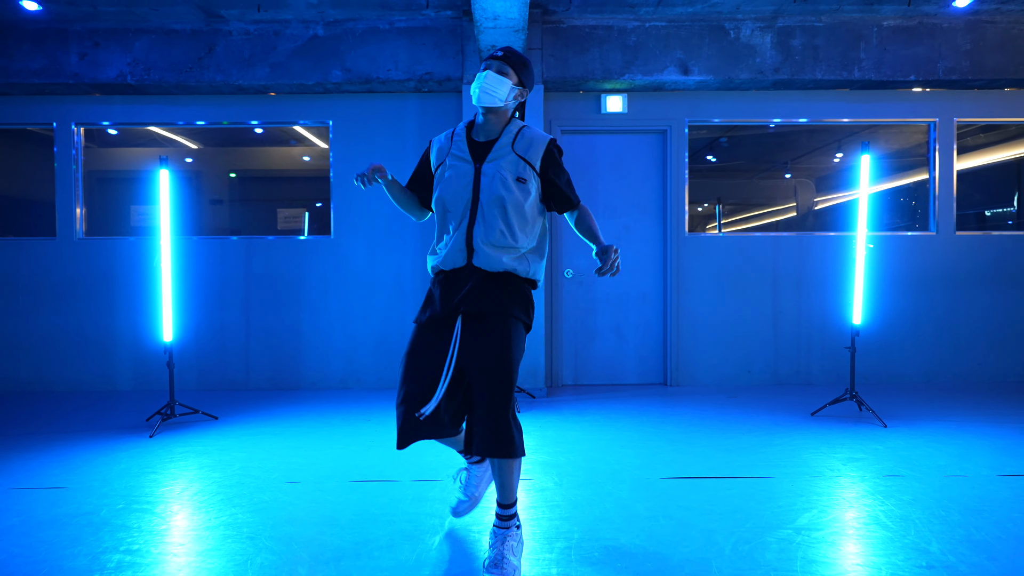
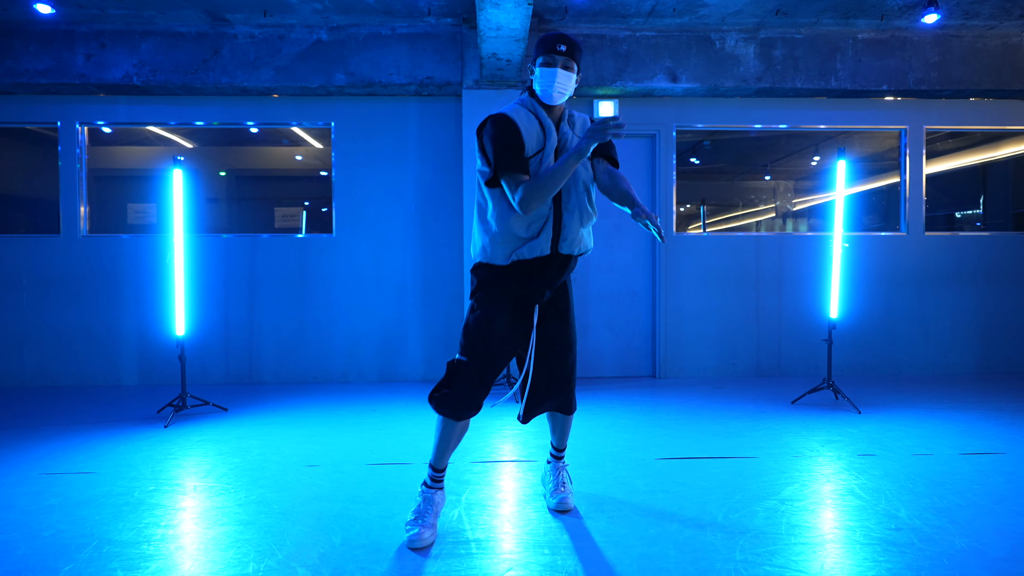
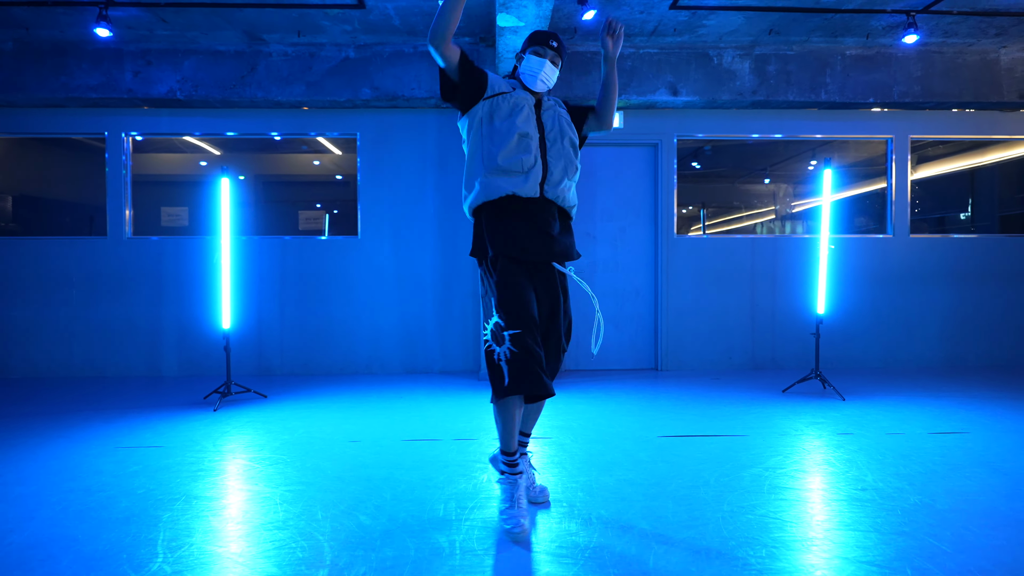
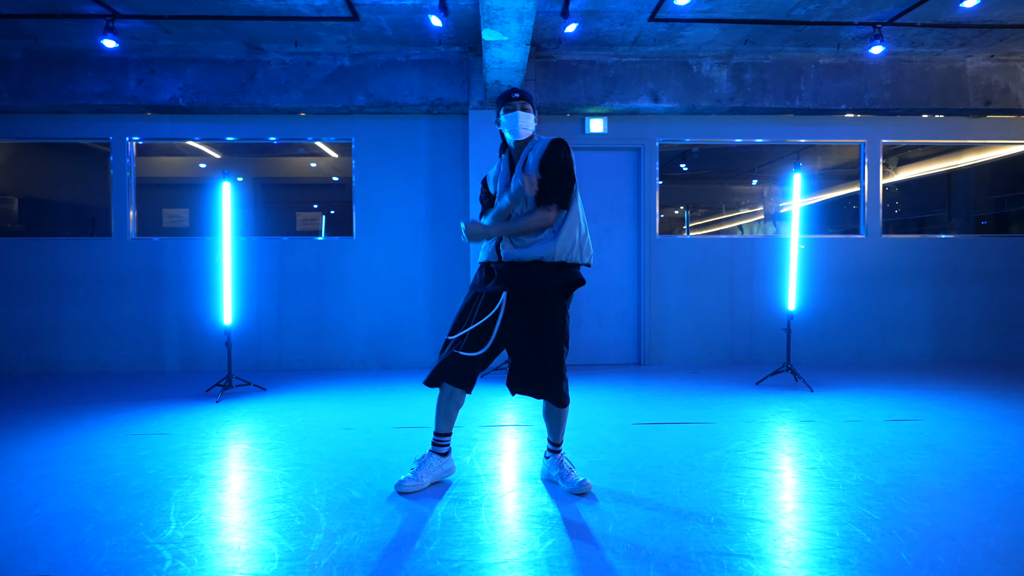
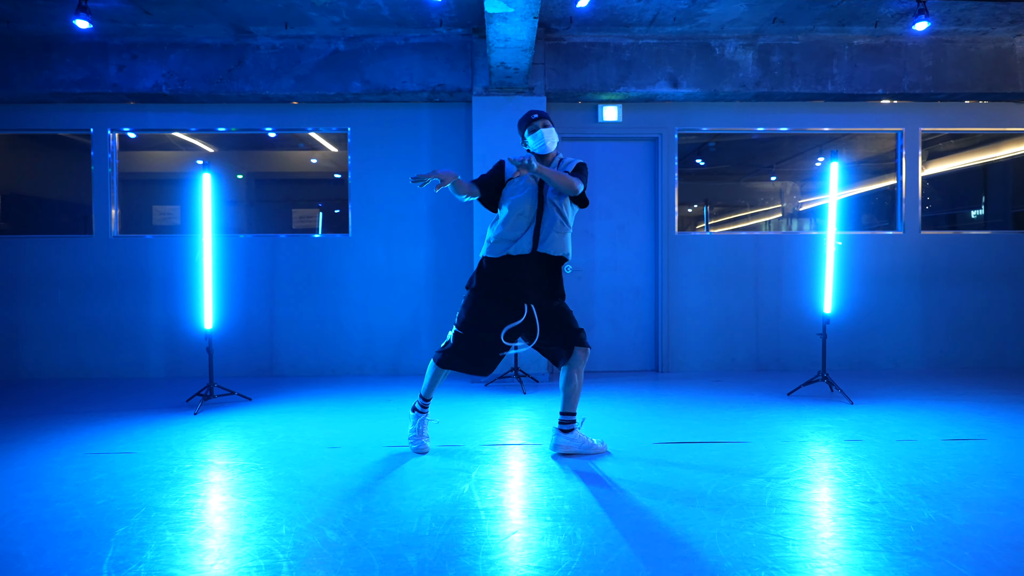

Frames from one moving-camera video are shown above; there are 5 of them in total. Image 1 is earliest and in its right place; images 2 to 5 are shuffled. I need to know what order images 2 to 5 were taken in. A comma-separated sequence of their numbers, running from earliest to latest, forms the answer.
5, 3, 2, 4
